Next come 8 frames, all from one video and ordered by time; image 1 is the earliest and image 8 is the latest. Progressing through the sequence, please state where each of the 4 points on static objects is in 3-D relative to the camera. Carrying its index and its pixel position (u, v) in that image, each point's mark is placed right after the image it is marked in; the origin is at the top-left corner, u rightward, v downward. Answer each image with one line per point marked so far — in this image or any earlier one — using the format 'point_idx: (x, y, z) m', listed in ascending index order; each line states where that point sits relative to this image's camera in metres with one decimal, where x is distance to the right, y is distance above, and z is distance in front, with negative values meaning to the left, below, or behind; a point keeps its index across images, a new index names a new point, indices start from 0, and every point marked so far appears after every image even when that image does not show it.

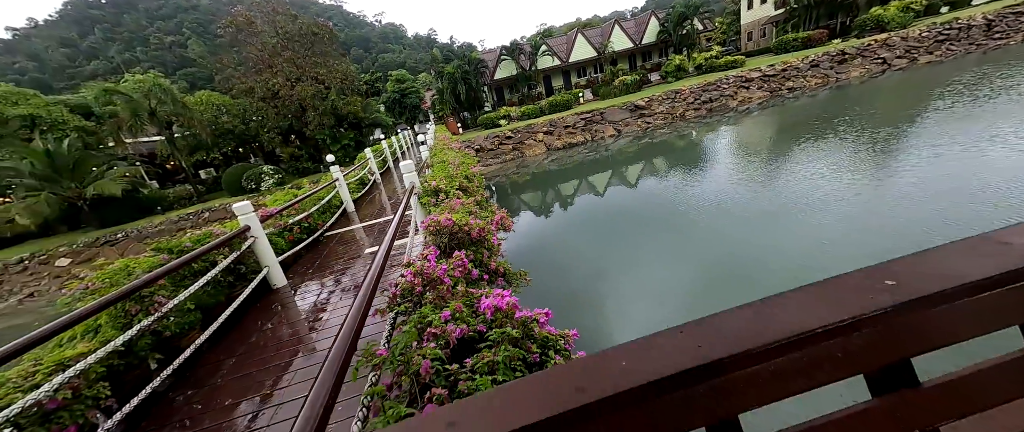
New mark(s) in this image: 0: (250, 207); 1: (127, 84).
0: (-2.2, +0.1, +3.0) m
1: (-15.0, +5.0, +13.7) m
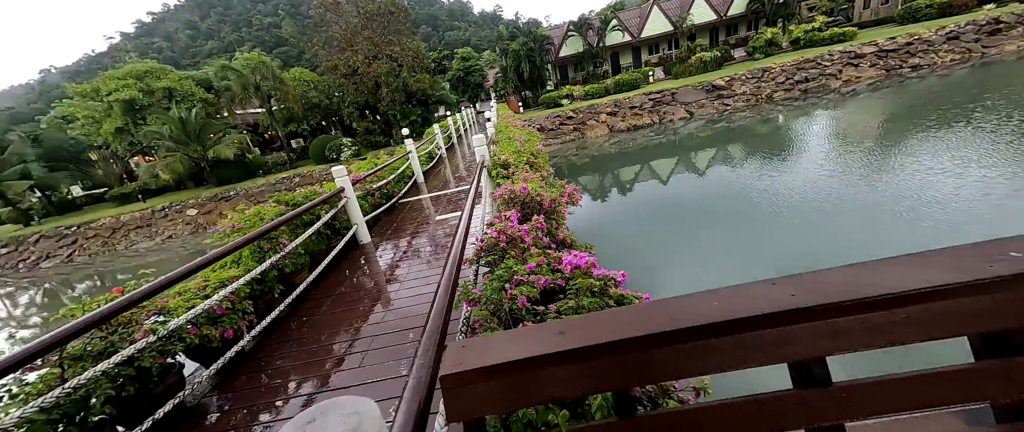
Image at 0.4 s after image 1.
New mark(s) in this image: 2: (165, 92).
0: (-1.6, +0.4, +3.4) m
1: (-12.2, +6.7, +15.7) m
2: (-14.1, +4.9, +14.3) m
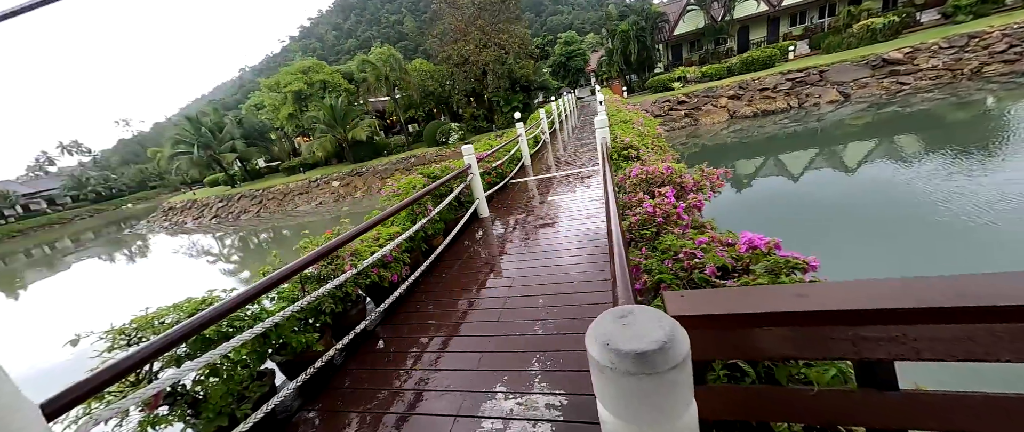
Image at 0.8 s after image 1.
0: (-0.4, +0.7, +3.7) m
1: (-7.0, +8.0, +18.0) m
2: (-9.4, +6.4, +17.3) m
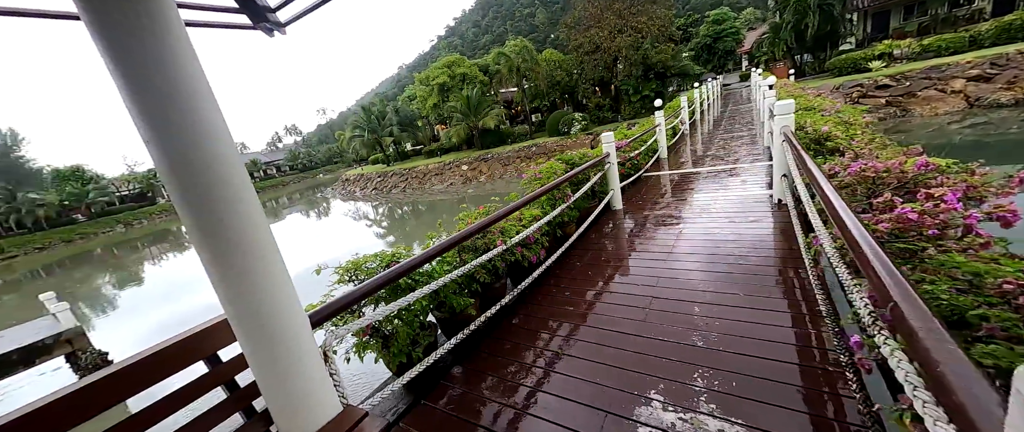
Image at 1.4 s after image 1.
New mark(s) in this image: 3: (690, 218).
0: (+1.0, +0.8, +3.5) m
1: (-0.1, +8.9, +18.8) m
2: (-2.7, +7.4, +19.0) m
3: (+1.7, 0.0, +3.4) m
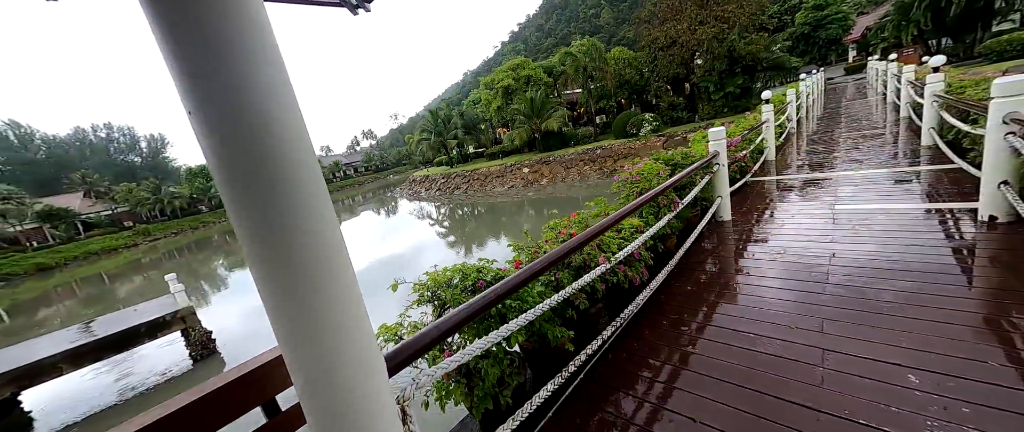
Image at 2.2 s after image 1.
0: (+1.7, +0.7, +2.9) m
1: (+3.4, +8.7, +18.3) m
2: (+0.9, +7.3, +18.8) m
3: (+2.4, -0.2, +2.7) m
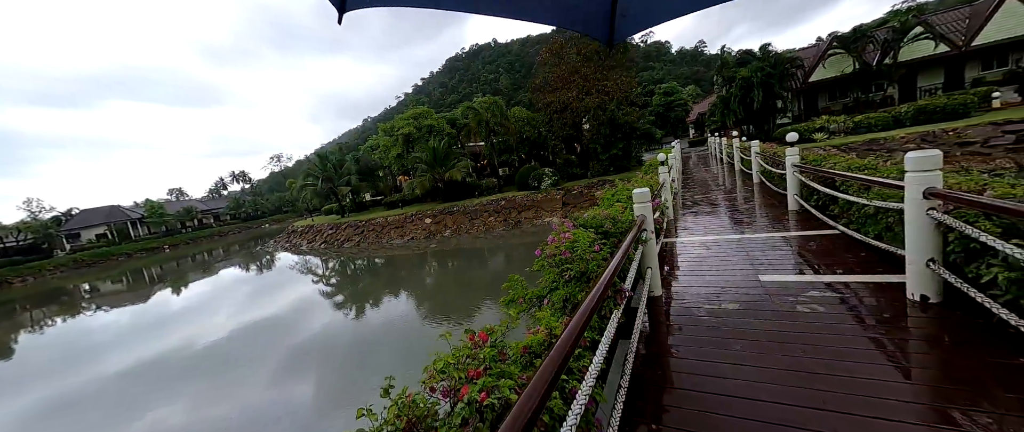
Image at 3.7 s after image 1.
0: (+1.0, +0.1, +2.6) m
1: (-1.6, +6.0, +18.7) m
2: (-4.2, +4.6, +18.4) m
3: (+1.7, -0.6, +2.4) m
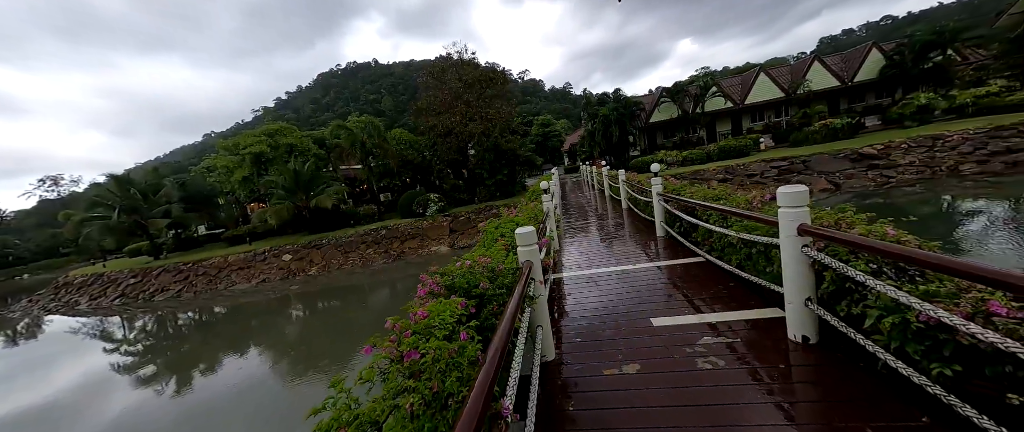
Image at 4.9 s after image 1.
0: (+0.1, -0.1, +2.1) m
1: (-7.5, +4.5, +17.1) m
2: (-9.8, +3.1, +15.9) m
3: (+0.9, -0.9, +2.1) m
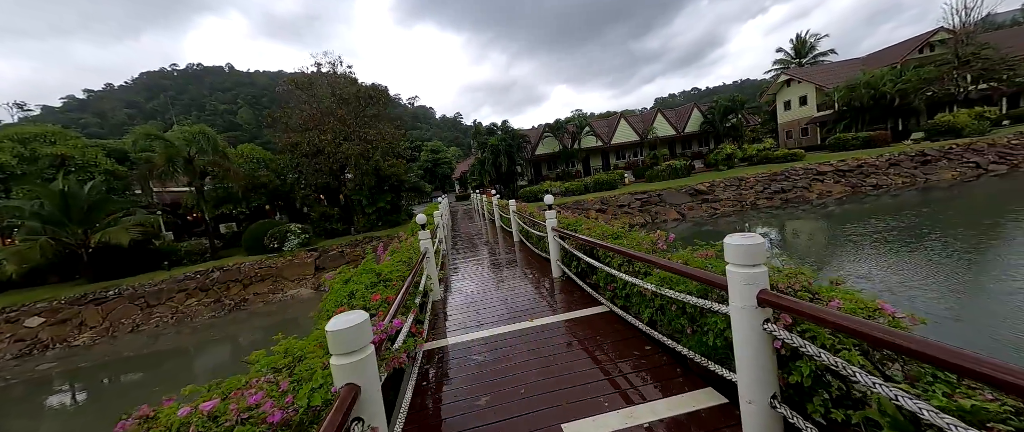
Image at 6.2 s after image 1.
0: (-0.5, -0.4, +1.2) m
1: (-12.3, +3.1, +13.4) m
2: (-14.1, +1.8, +11.5) m
3: (+0.3, -1.1, +1.3) m
